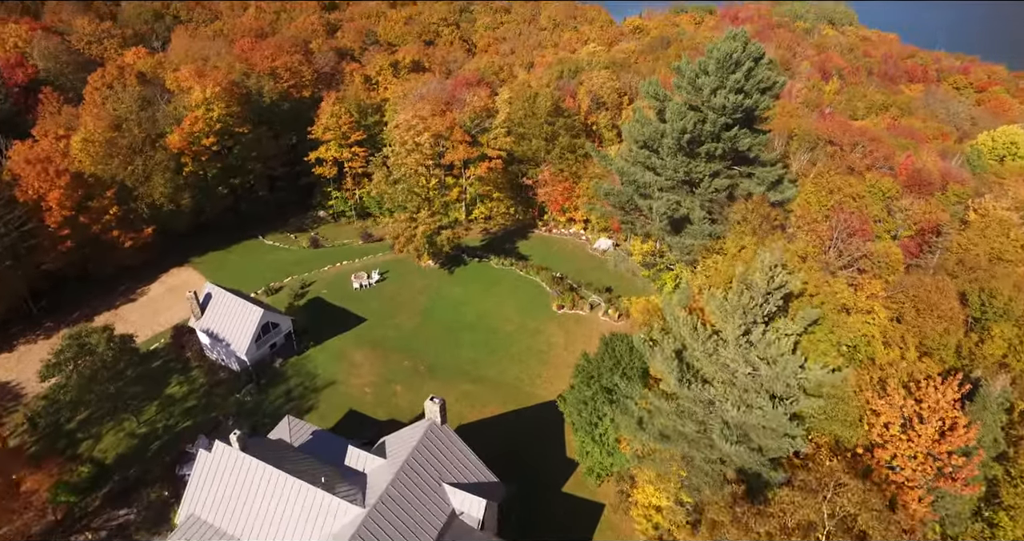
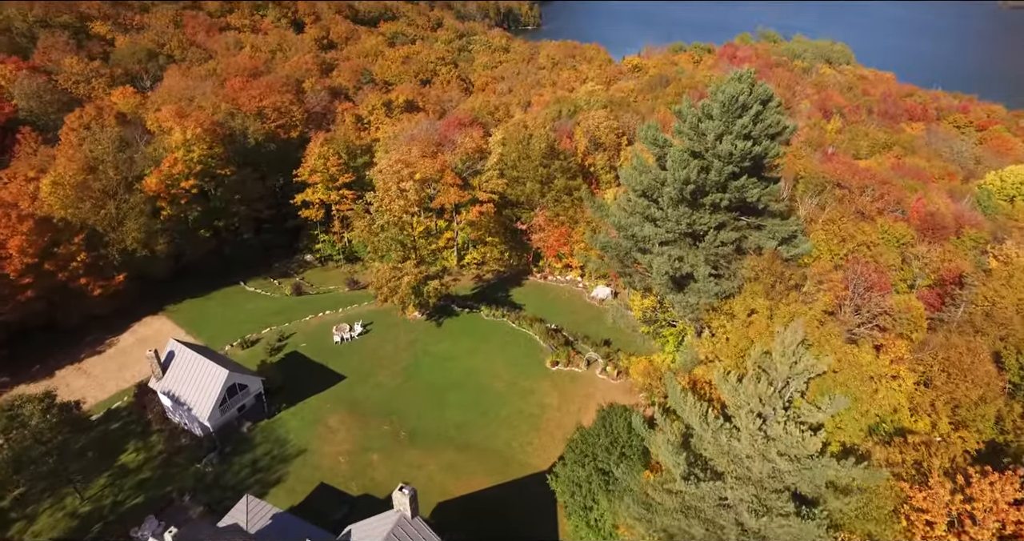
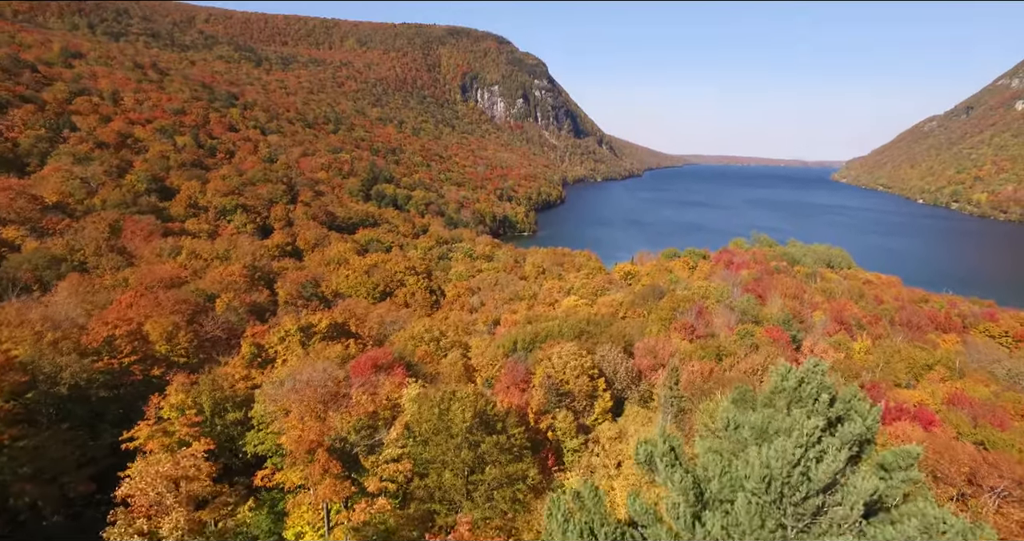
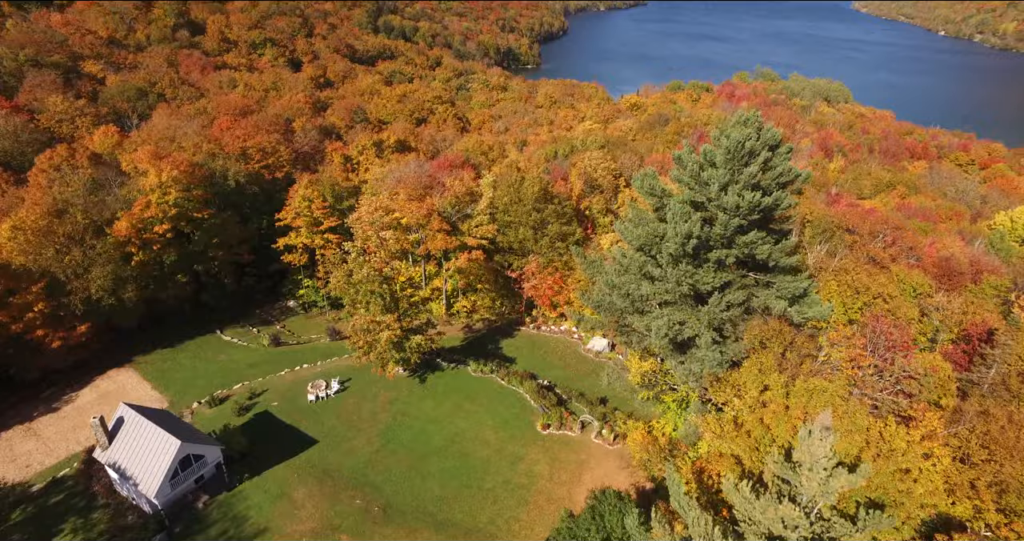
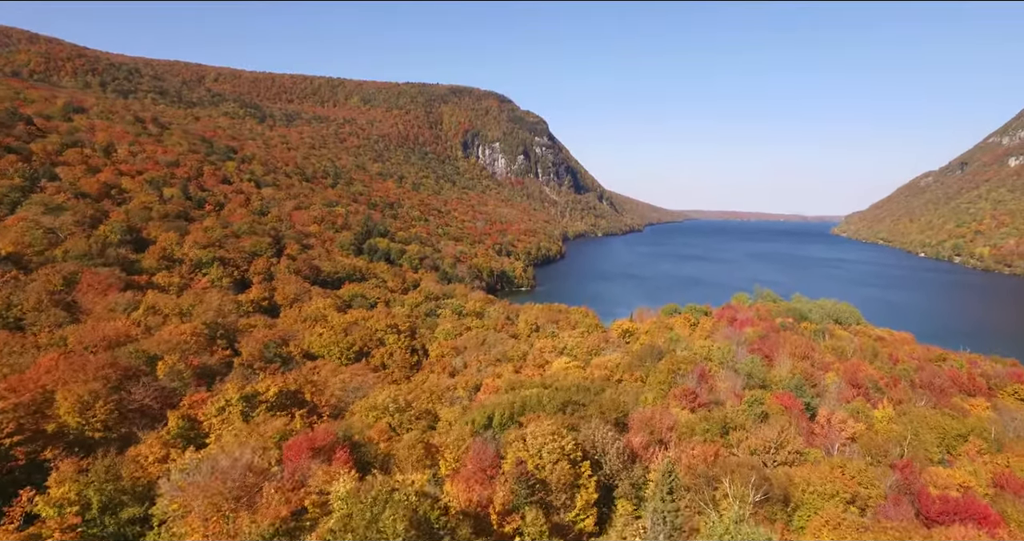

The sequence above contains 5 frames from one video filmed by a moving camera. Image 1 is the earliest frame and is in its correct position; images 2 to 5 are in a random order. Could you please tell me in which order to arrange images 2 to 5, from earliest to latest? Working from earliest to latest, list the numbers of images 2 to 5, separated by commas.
2, 4, 3, 5
